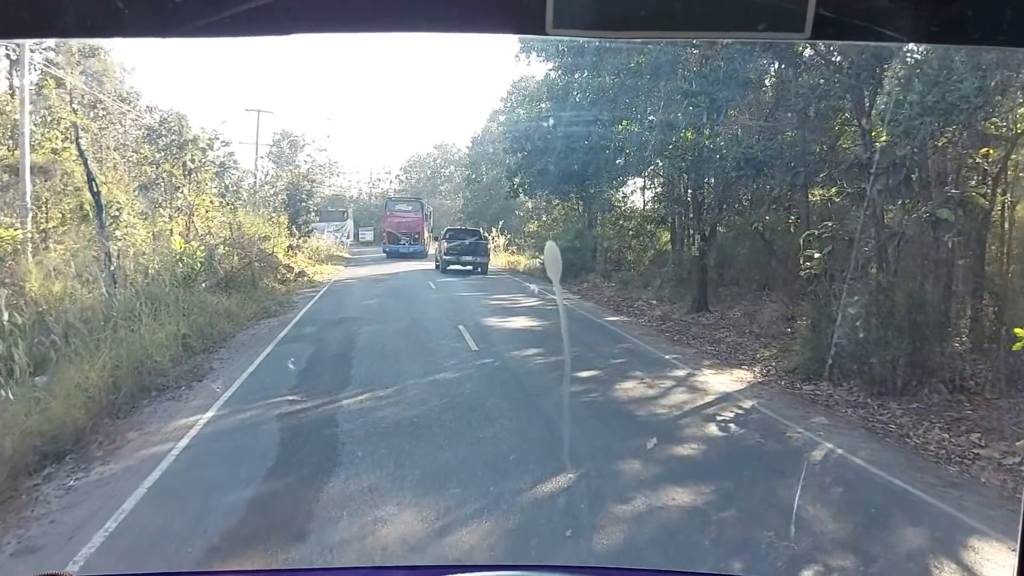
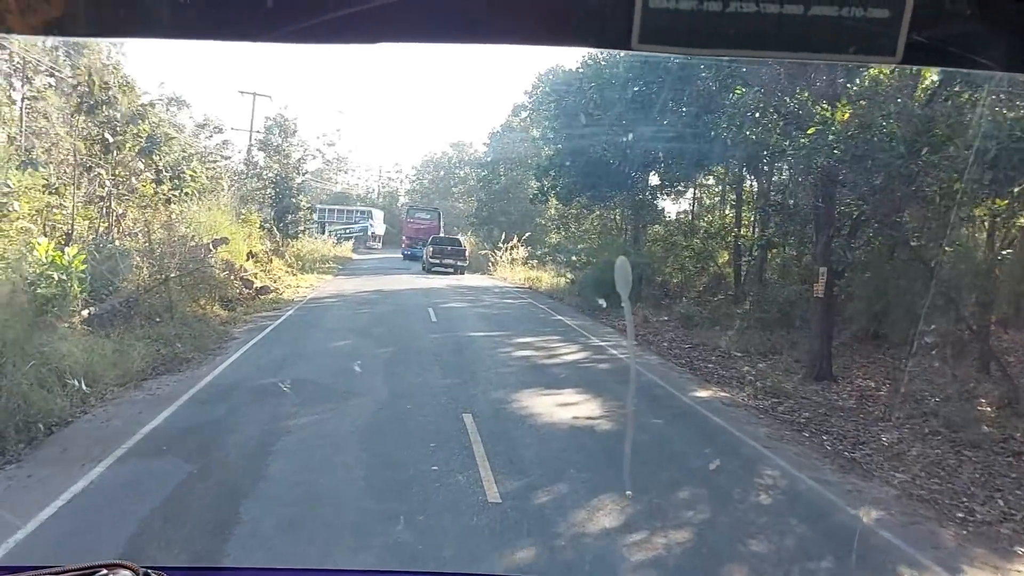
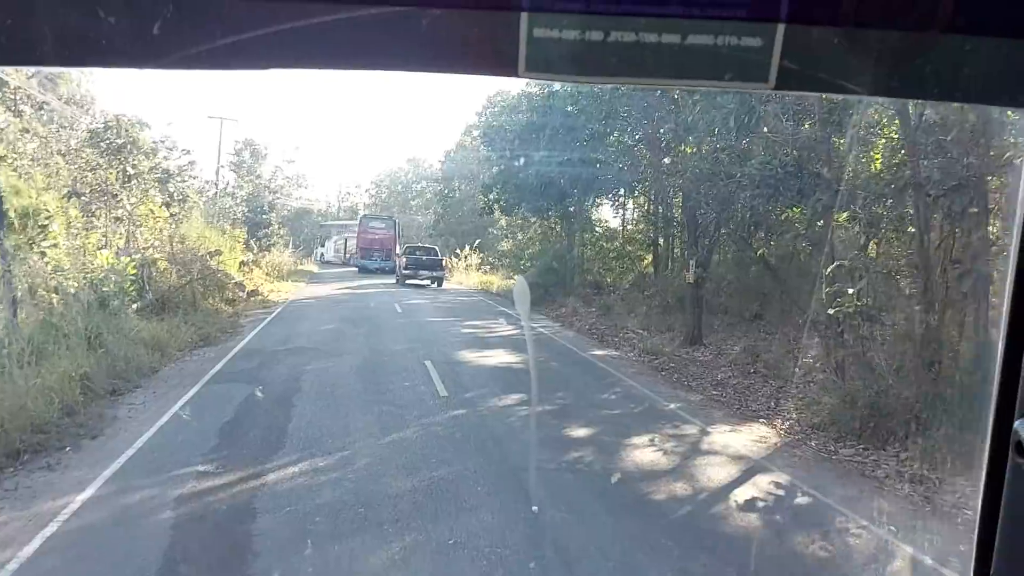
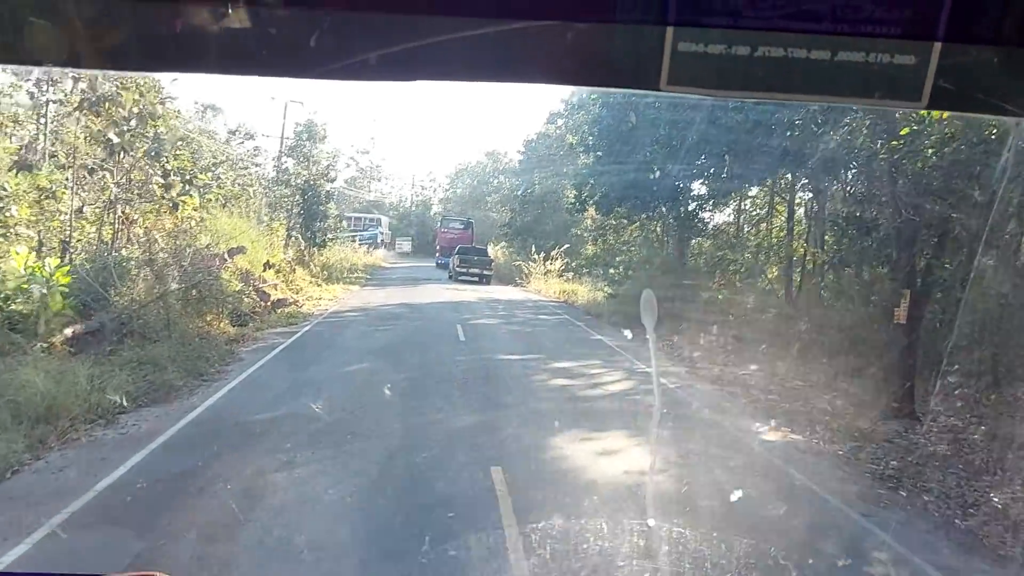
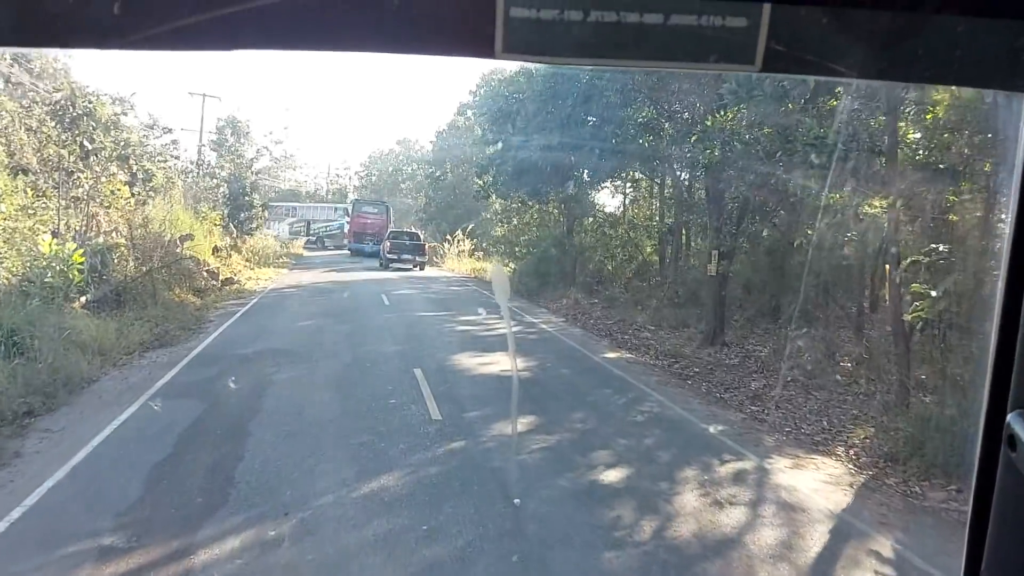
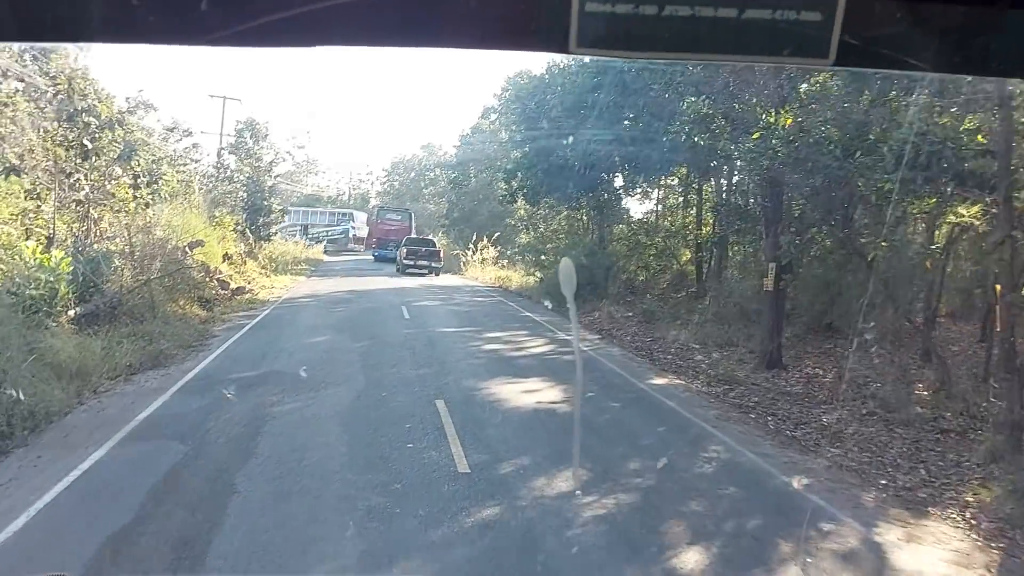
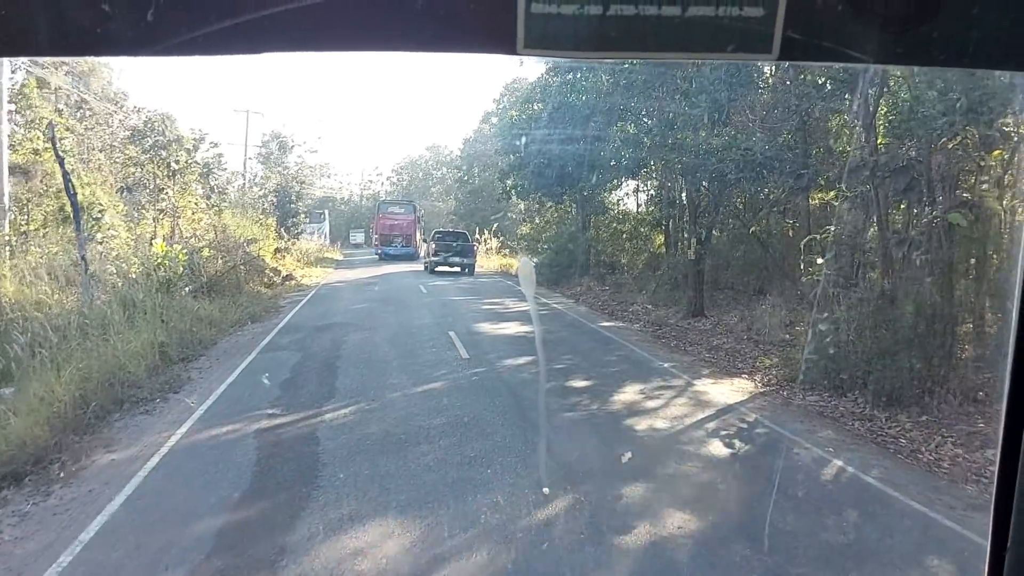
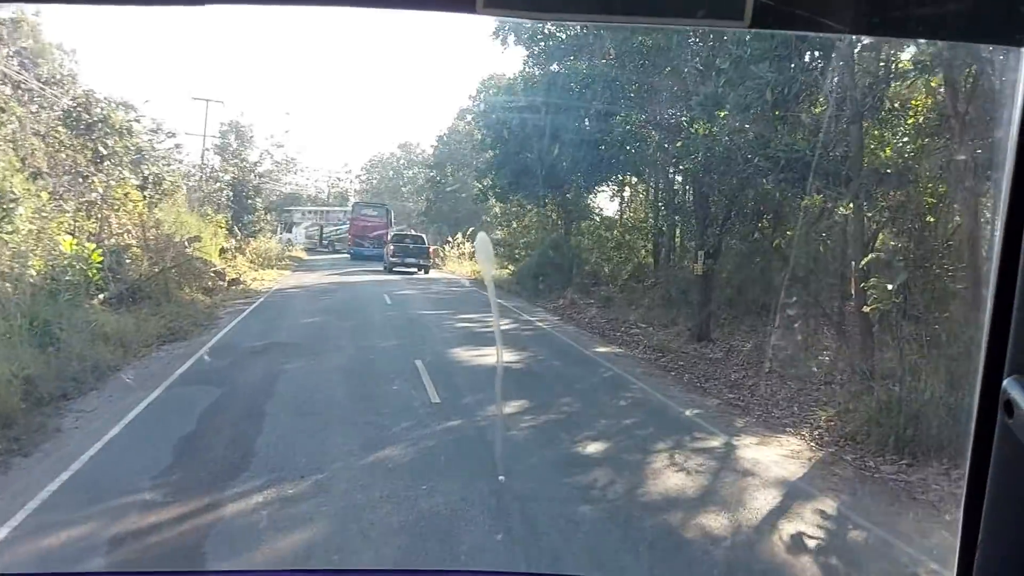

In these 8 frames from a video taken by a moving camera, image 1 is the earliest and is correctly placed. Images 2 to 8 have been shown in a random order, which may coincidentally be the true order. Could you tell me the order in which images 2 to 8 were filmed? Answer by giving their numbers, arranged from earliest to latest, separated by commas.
7, 3, 8, 5, 6, 2, 4
